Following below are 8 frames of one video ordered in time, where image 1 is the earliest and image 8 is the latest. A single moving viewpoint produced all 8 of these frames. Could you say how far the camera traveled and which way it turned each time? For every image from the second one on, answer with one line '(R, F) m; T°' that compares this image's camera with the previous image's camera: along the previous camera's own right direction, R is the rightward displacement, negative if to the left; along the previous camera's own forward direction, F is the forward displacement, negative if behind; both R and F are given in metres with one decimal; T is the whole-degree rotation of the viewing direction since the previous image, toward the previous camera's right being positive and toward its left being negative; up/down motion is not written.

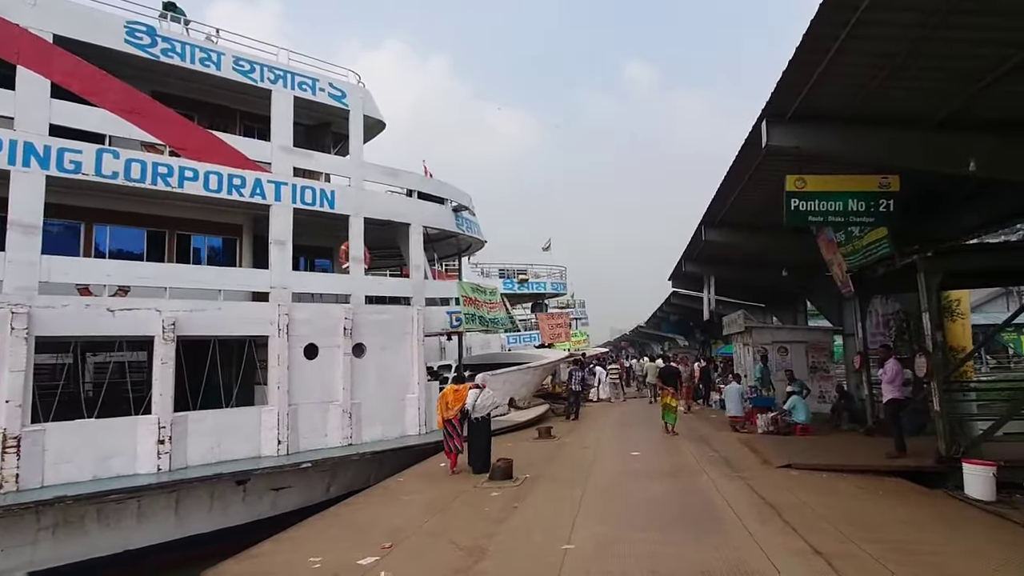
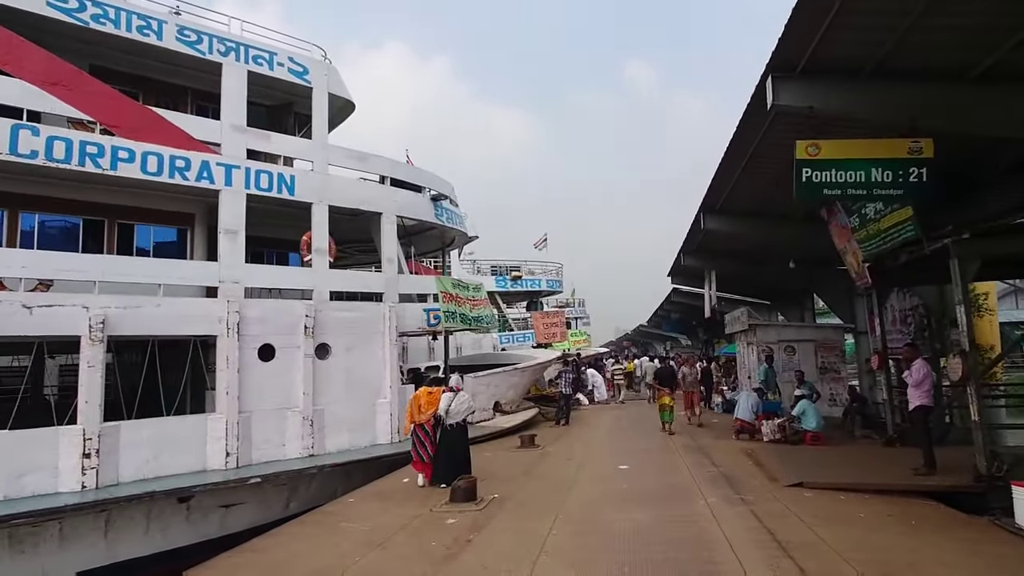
(+0.5, +1.2) m; 0°
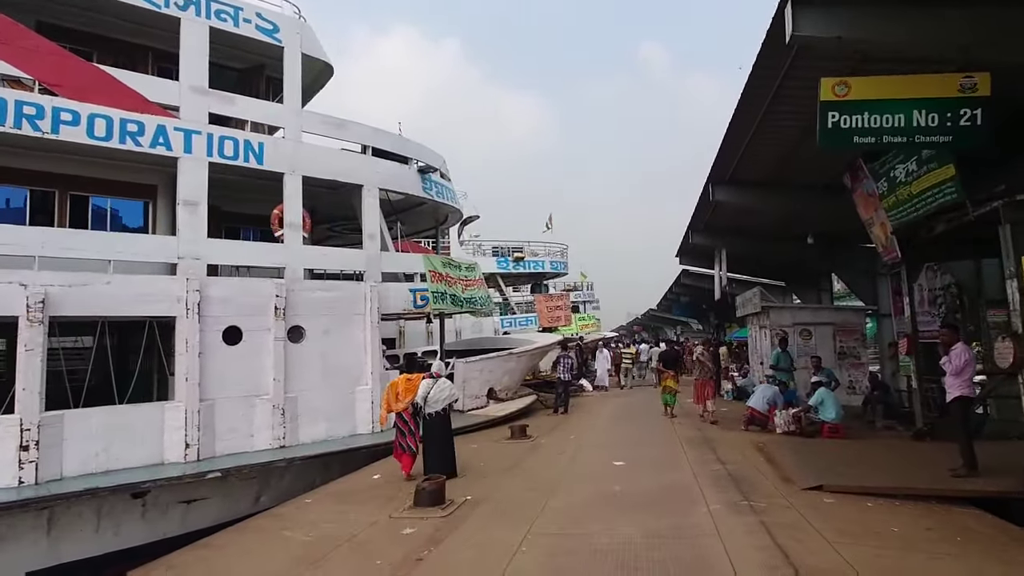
(+0.4, +1.0) m; -1°
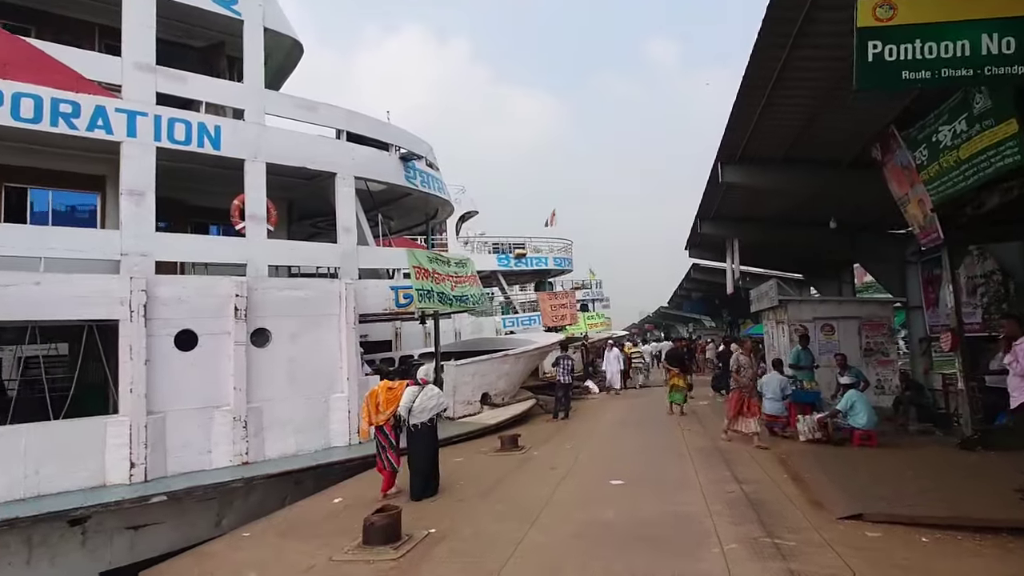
(+0.4, +1.1) m; -1°
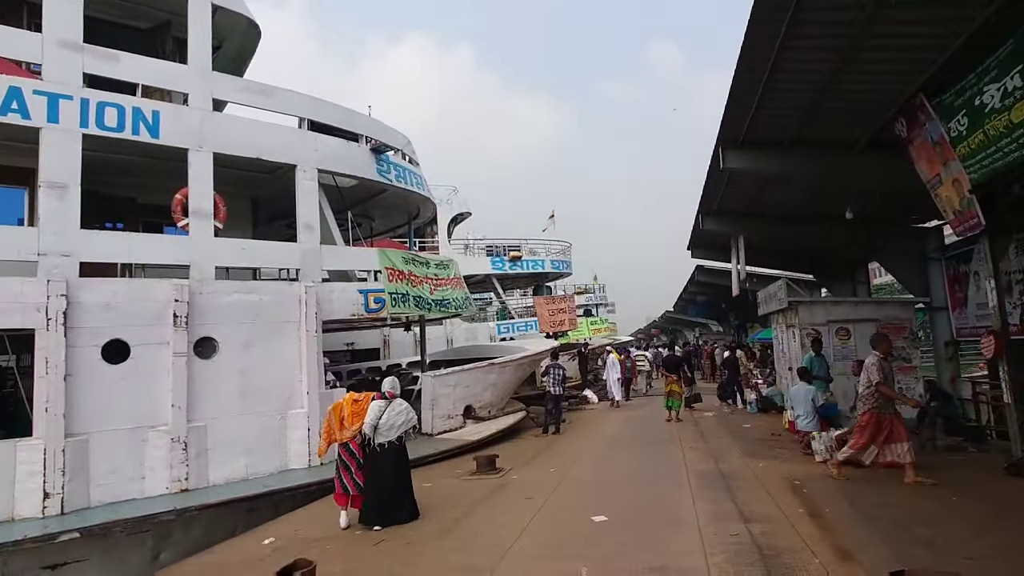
(+0.5, +1.1) m; -1°
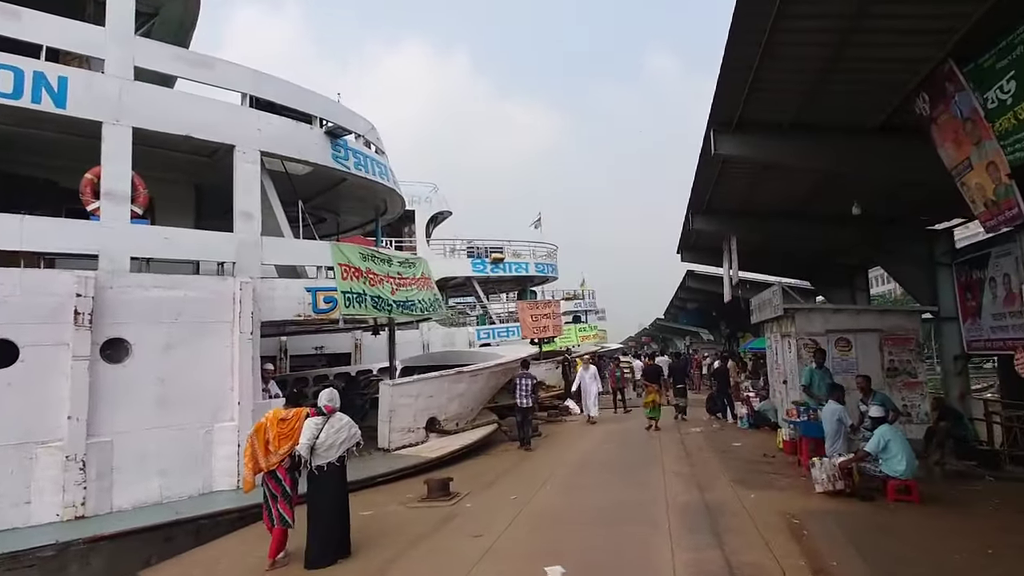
(+0.4, +1.1) m; +1°
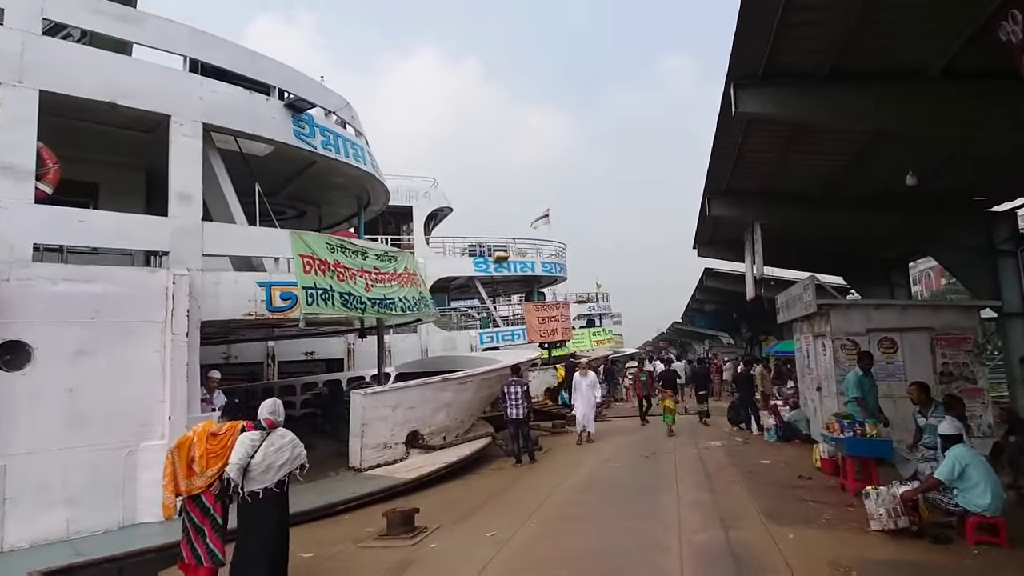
(+0.4, +1.4) m; -2°
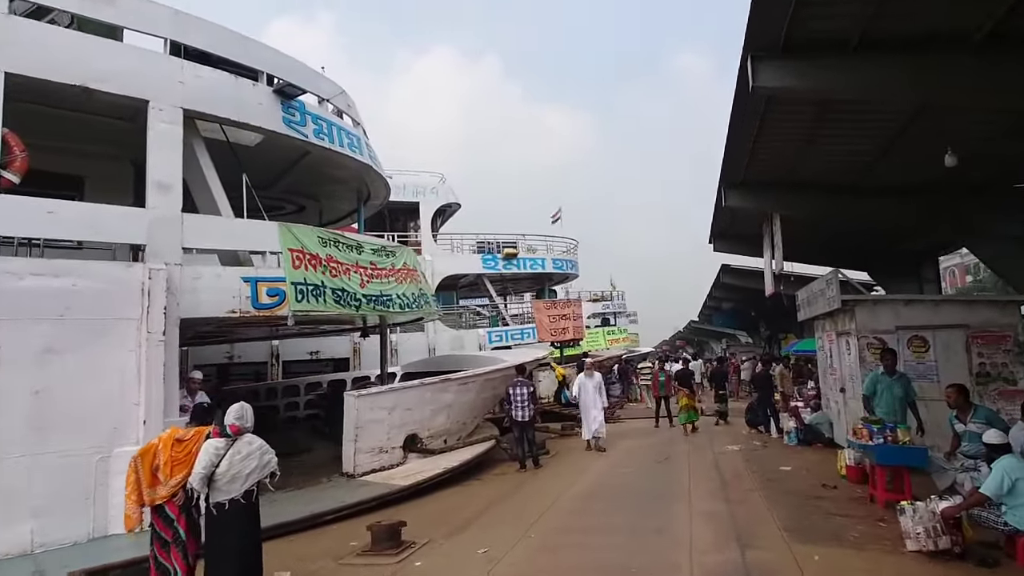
(+0.2, +0.5) m; -2°
